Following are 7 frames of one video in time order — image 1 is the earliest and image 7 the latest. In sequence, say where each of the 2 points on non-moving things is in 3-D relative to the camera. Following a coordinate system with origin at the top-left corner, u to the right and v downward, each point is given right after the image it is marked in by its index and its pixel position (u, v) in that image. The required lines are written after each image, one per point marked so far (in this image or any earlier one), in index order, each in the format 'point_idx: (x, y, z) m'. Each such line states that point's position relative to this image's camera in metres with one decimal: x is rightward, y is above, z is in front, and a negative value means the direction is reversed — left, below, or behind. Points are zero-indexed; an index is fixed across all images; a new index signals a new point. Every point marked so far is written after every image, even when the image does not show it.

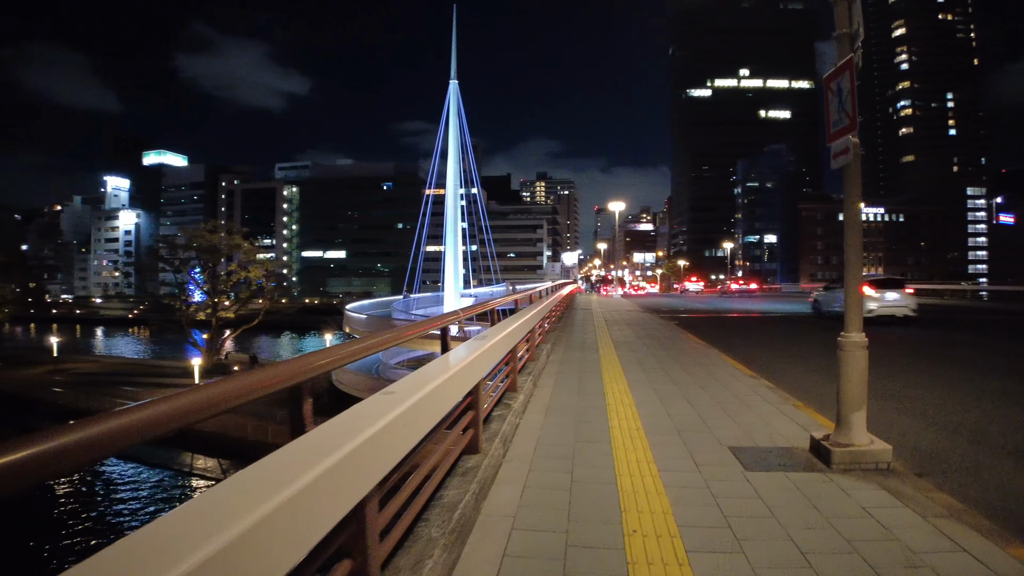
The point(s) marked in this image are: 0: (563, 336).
0: (+1.1, -1.1, +12.1) m
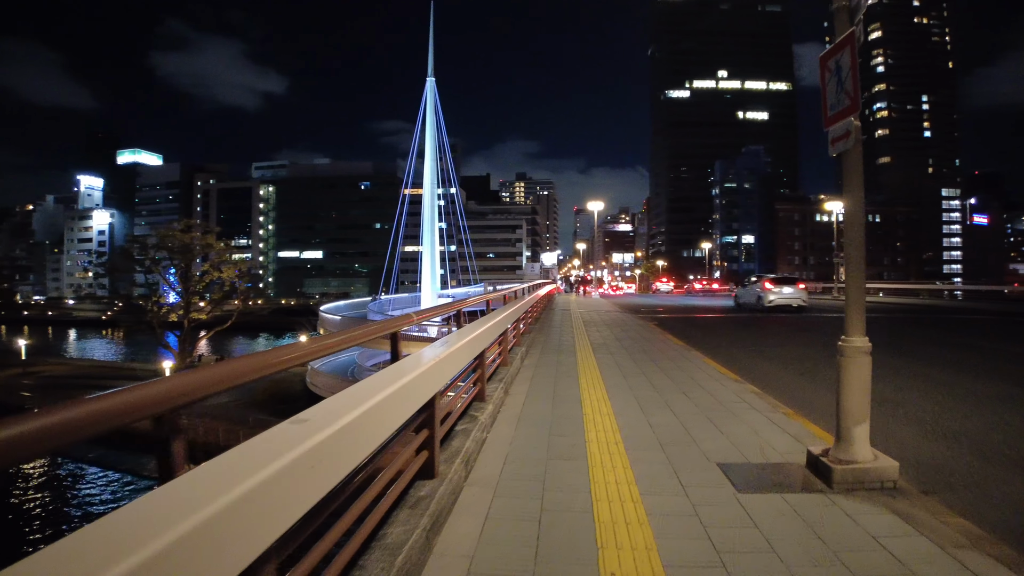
0: (+0.6, -1.1, +11.7) m
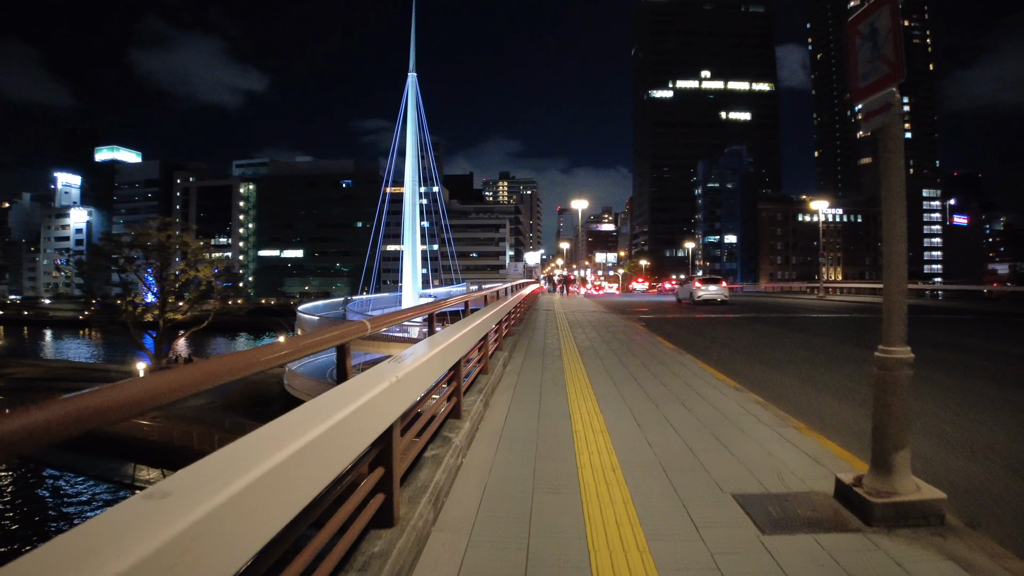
0: (+0.2, -1.1, +11.2) m
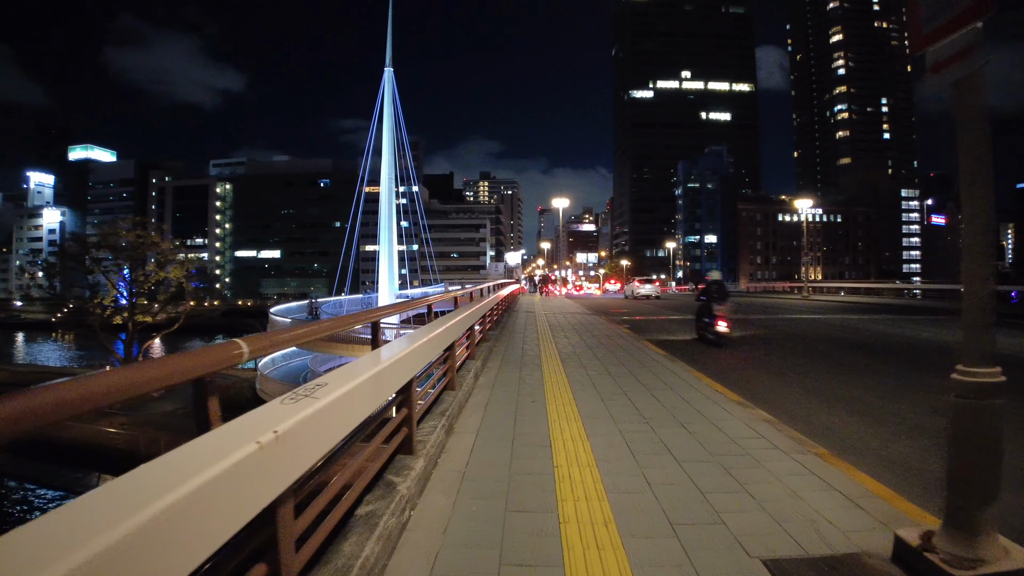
0: (-0.2, -1.1, +10.6) m
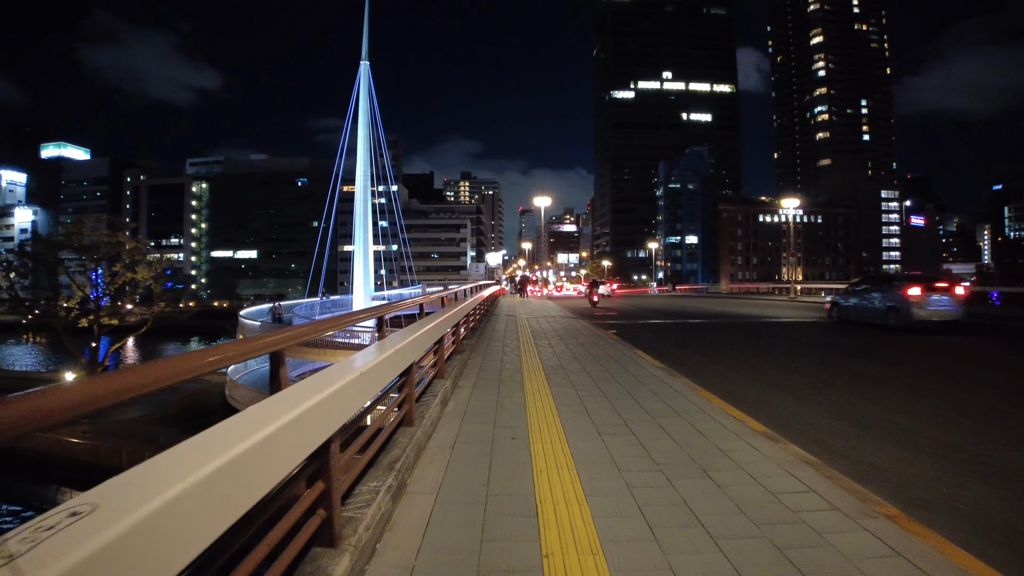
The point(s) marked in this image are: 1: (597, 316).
0: (-0.6, -1.1, +9.7) m
1: (+3.0, -1.0, +19.5) m
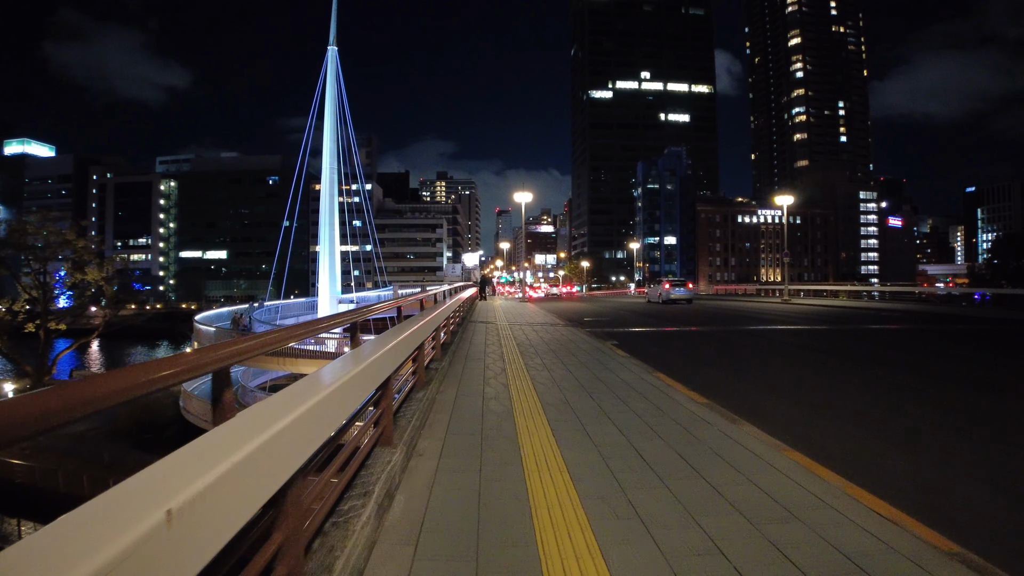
0: (-0.9, -1.2, +8.6) m
1: (+2.3, -1.1, +18.6) m
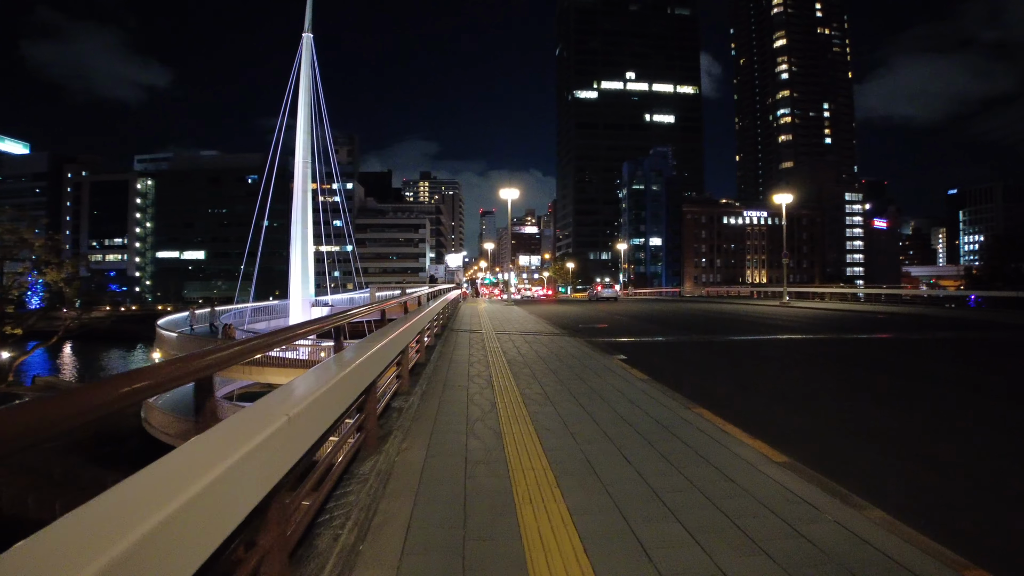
0: (-1.0, -1.3, +7.8) m
1: (+1.9, -1.1, +17.8) m
